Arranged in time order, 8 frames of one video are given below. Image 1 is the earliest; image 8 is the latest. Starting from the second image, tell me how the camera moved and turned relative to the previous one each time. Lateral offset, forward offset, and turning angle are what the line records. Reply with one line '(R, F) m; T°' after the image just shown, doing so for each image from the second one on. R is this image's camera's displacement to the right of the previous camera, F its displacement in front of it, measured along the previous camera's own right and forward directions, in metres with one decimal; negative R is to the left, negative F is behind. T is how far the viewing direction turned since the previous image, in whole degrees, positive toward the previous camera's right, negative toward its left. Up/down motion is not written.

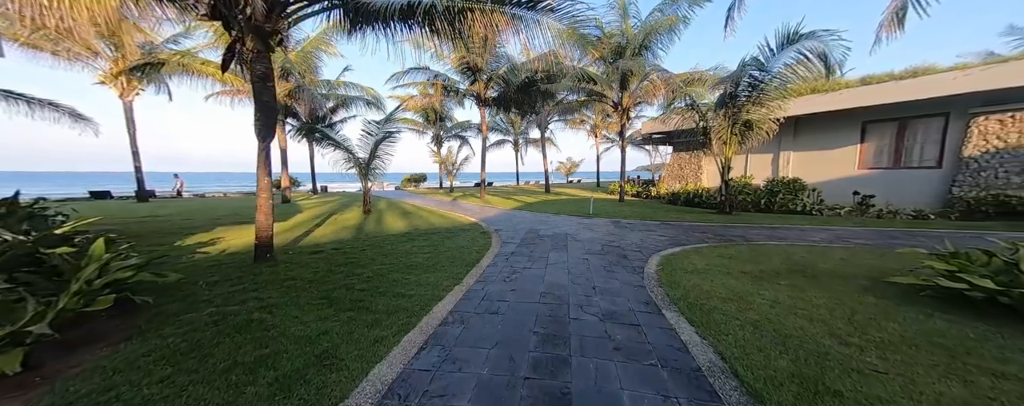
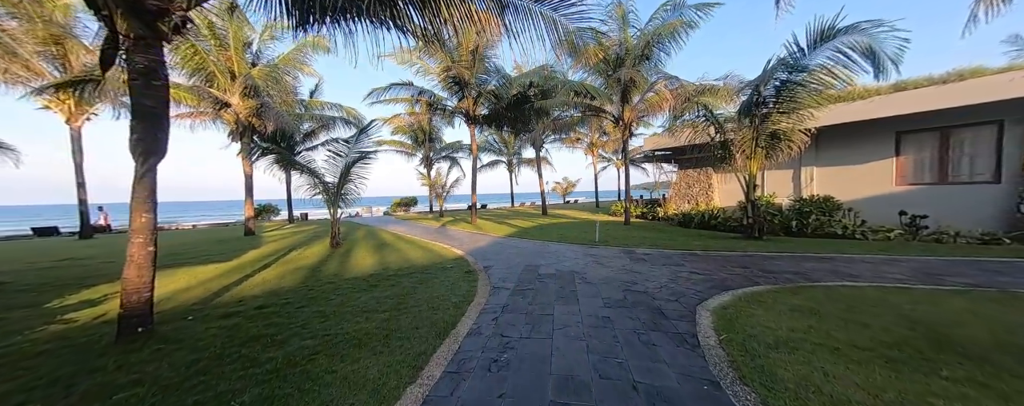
(+0.1, +1.3) m; +1°
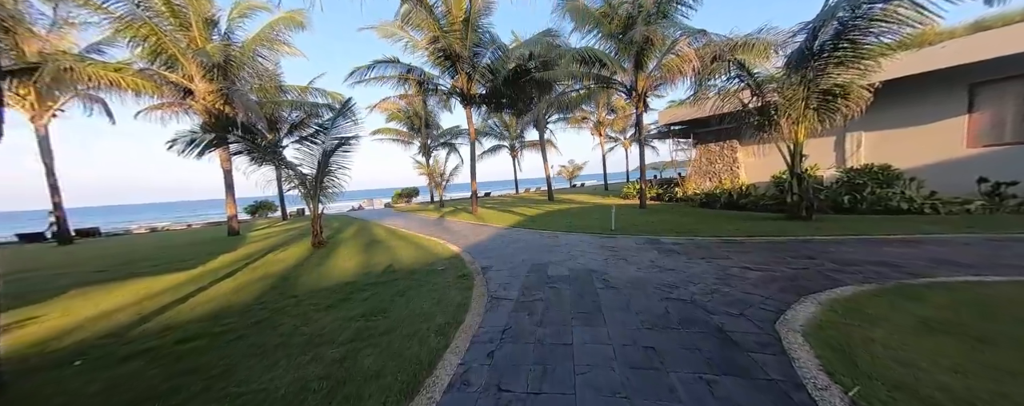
(+0.1, +1.1) m; -1°
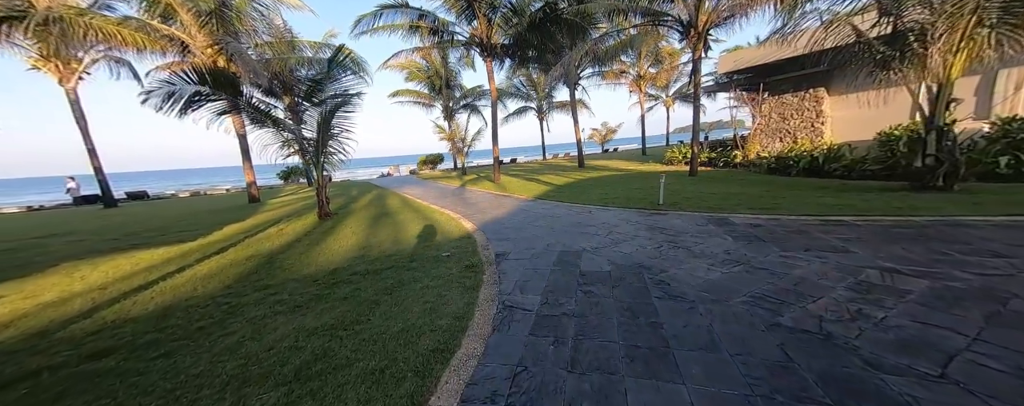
(+0.1, +1.2) m; -5°
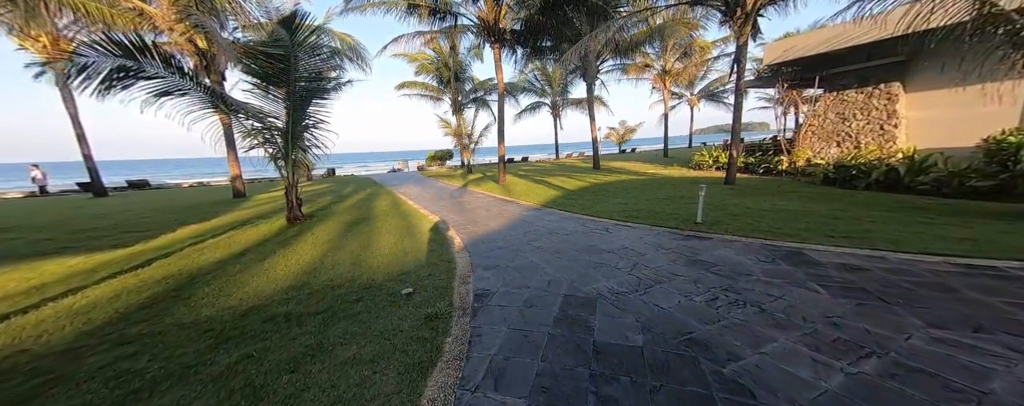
(+0.2, +1.2) m; -2°
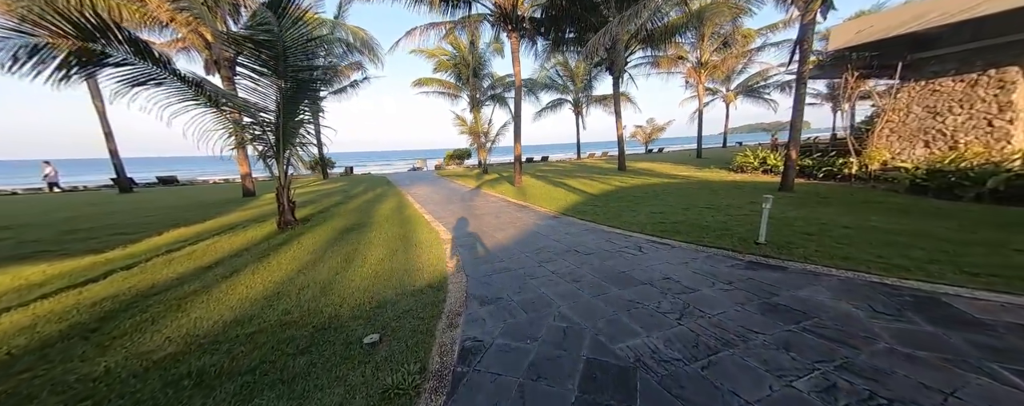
(+0.1, +0.8) m; -4°
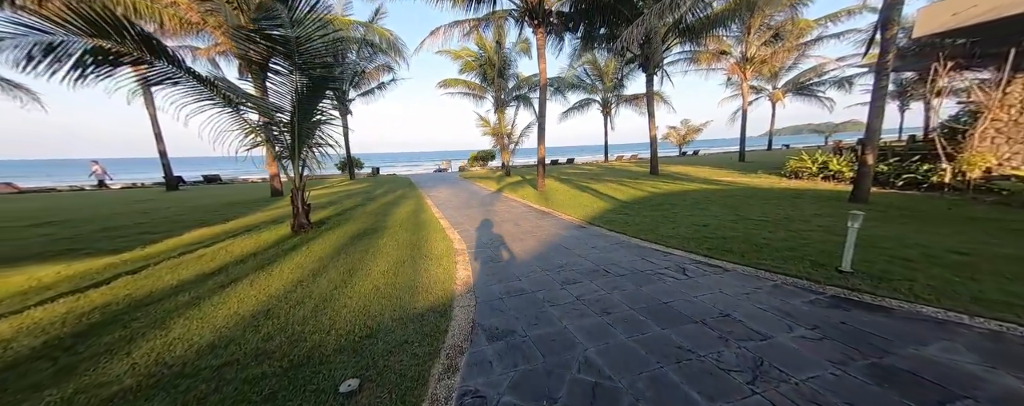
(+0.1, +0.5) m; -5°
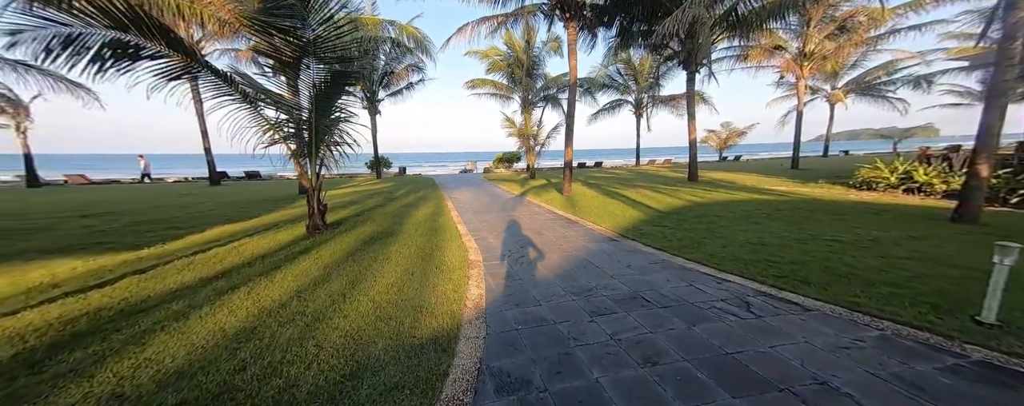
(0.0, +0.5) m; -5°
